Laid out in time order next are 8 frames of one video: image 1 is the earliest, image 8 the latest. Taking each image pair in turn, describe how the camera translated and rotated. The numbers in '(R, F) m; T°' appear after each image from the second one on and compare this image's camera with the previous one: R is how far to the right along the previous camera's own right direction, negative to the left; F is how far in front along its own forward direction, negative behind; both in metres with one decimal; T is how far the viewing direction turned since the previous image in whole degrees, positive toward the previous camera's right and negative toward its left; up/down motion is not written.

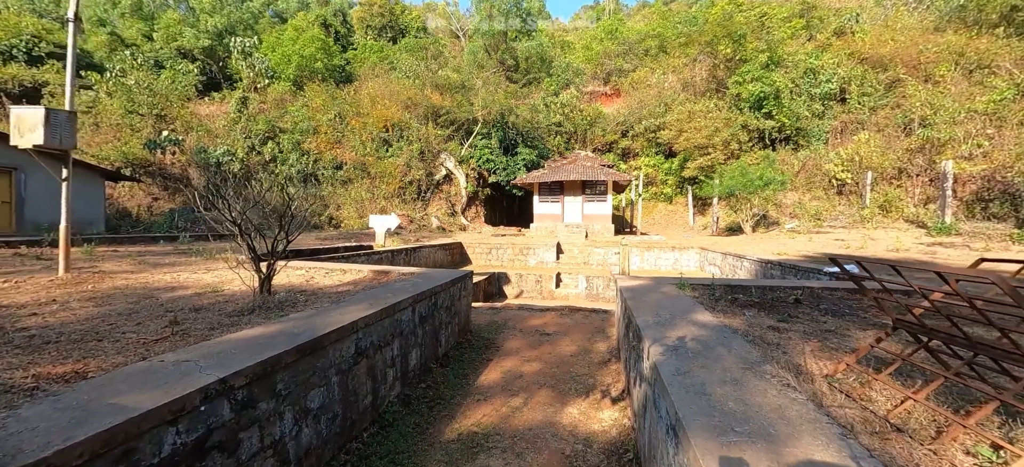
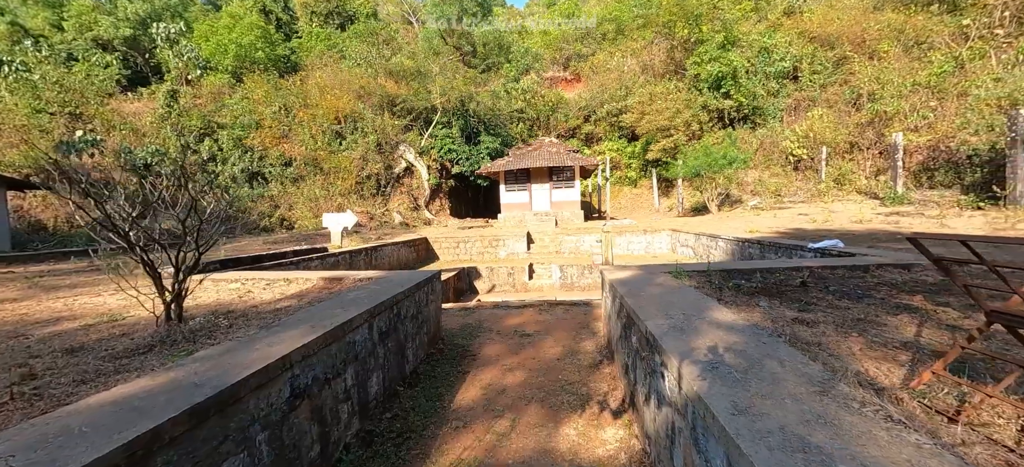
(-0.1, +0.6) m; +4°
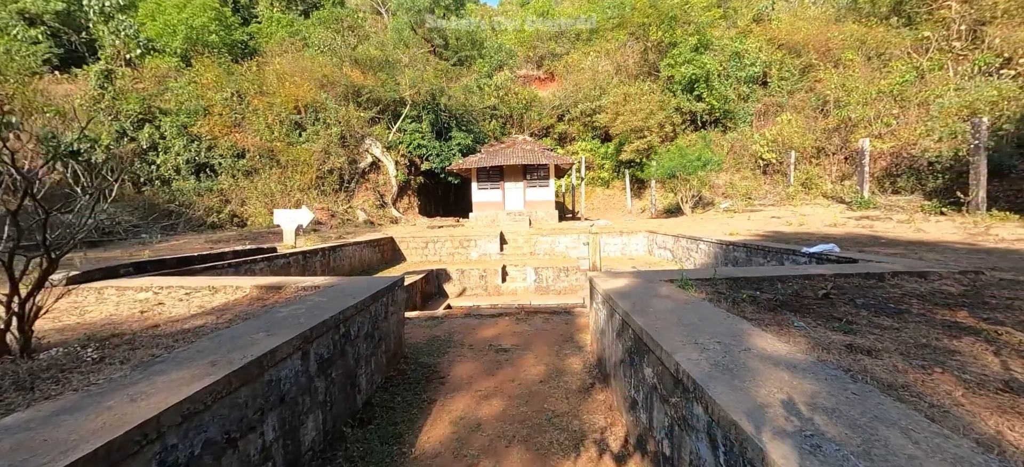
(-0.1, +0.7) m; +4°
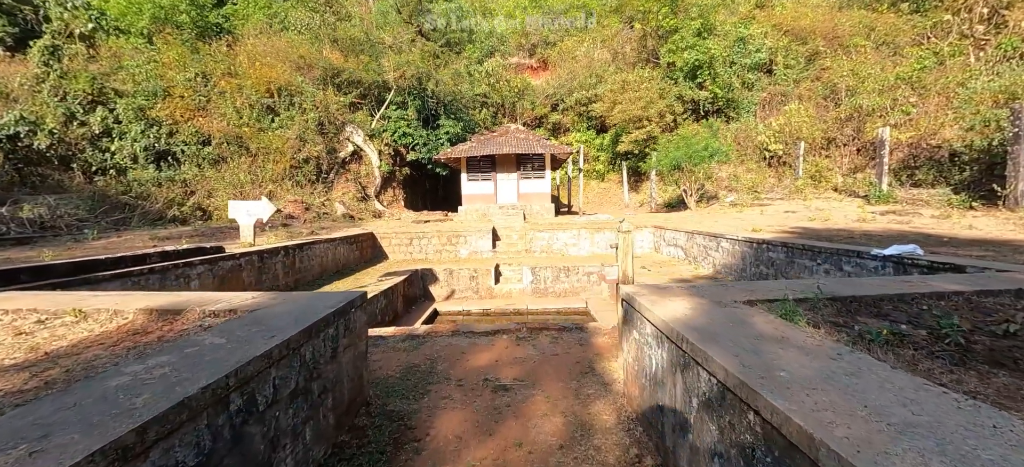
(-0.1, +1.2) m; +1°
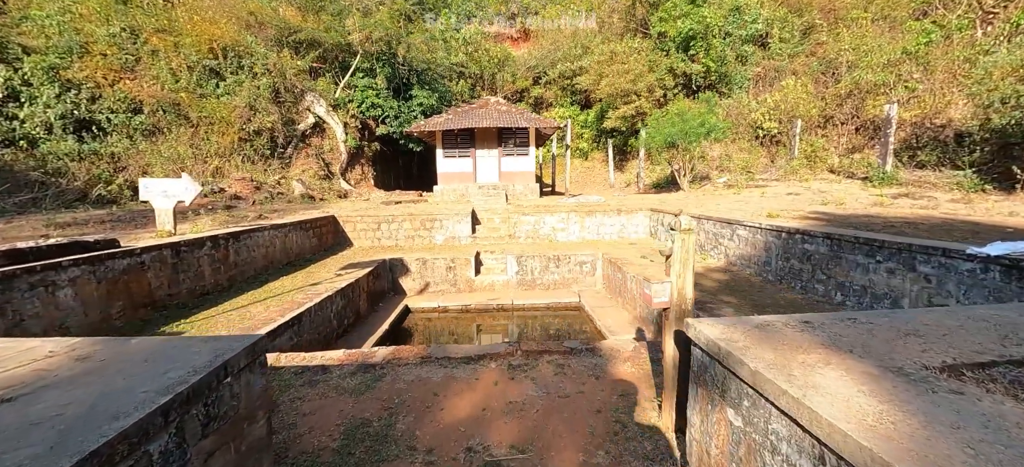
(-0.1, +1.3) m; +3°
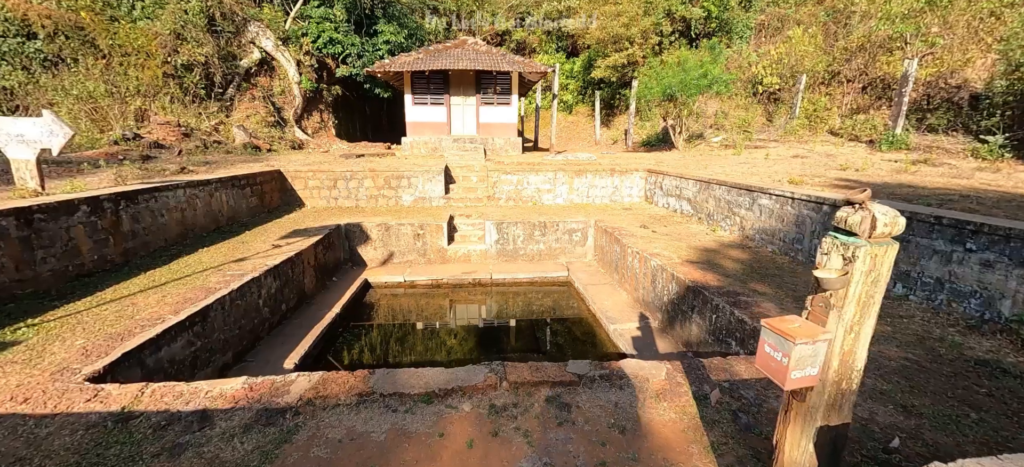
(0.0, +1.3) m; +3°
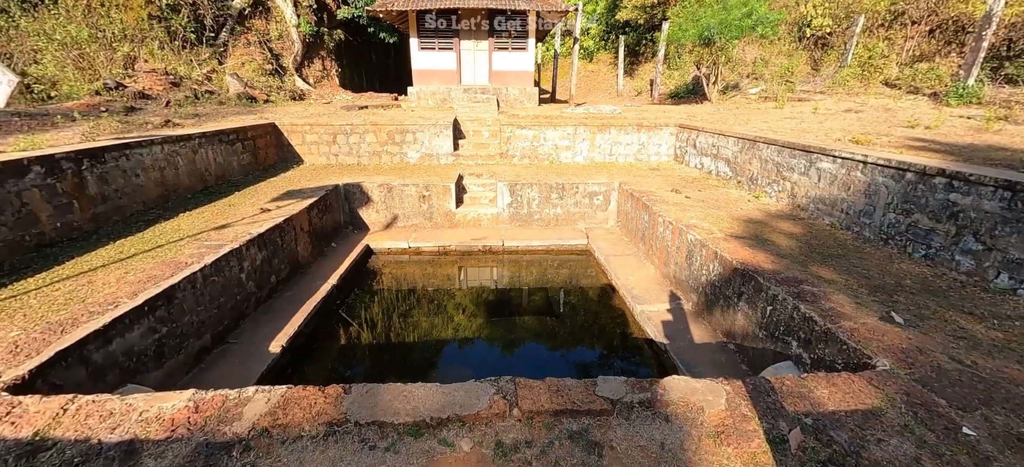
(0.0, +0.7) m; -2°
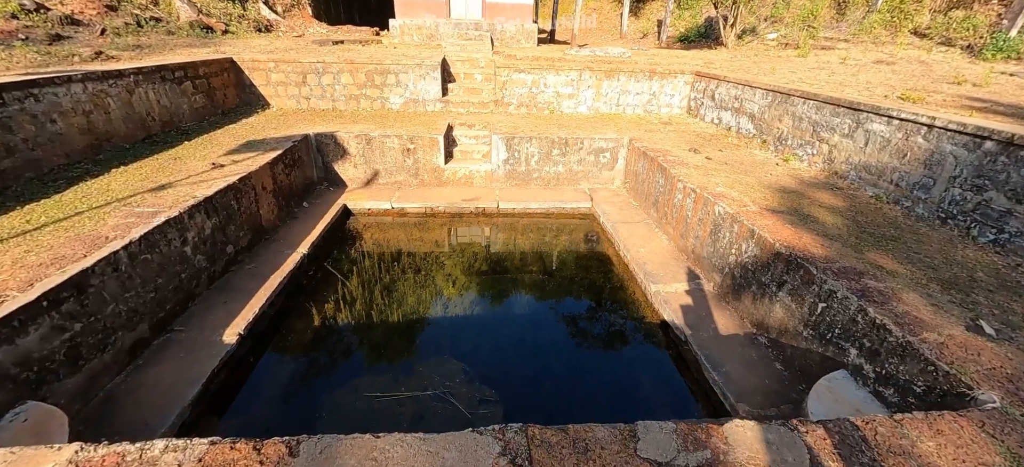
(-0.1, +0.7) m; +2°
